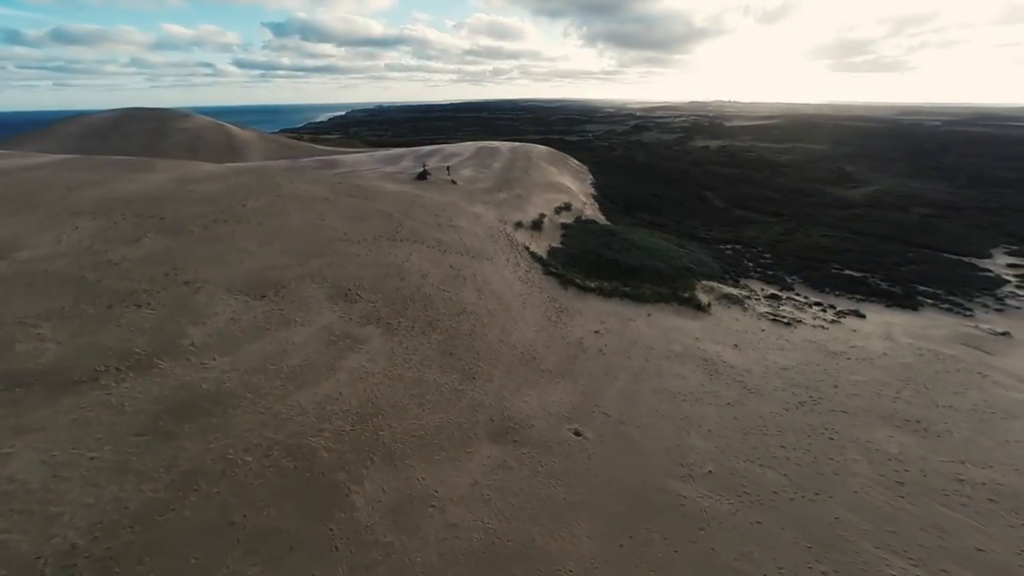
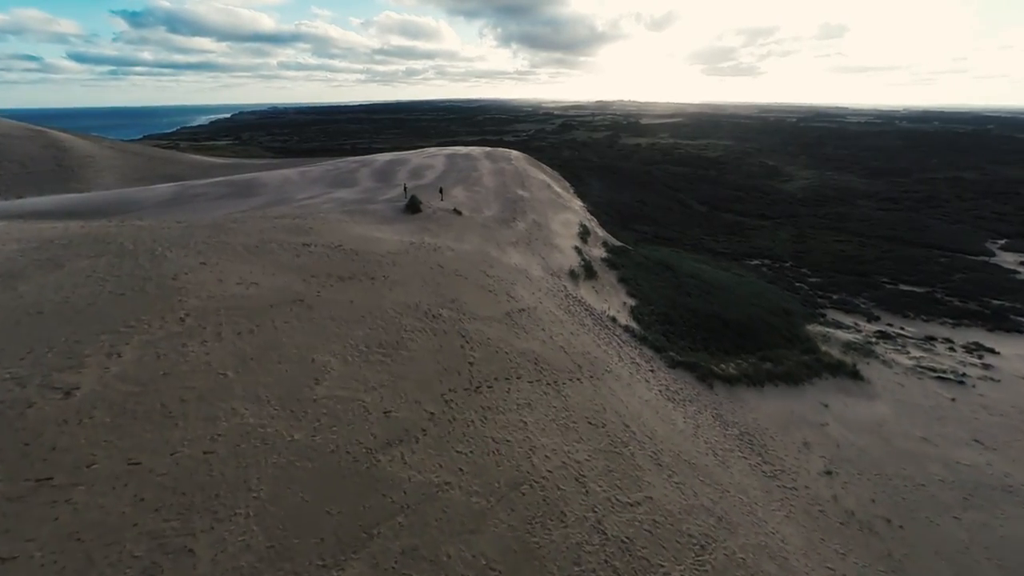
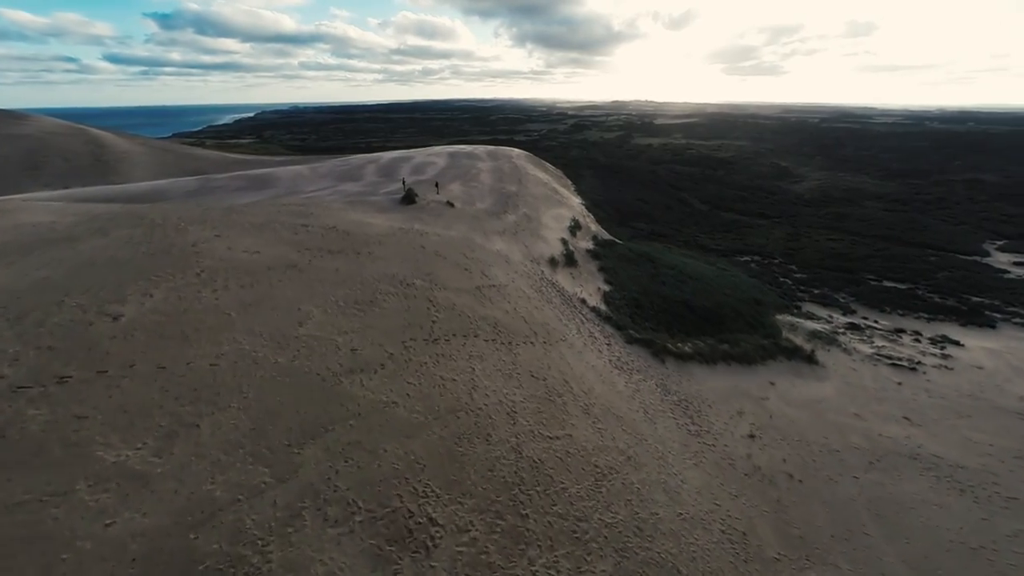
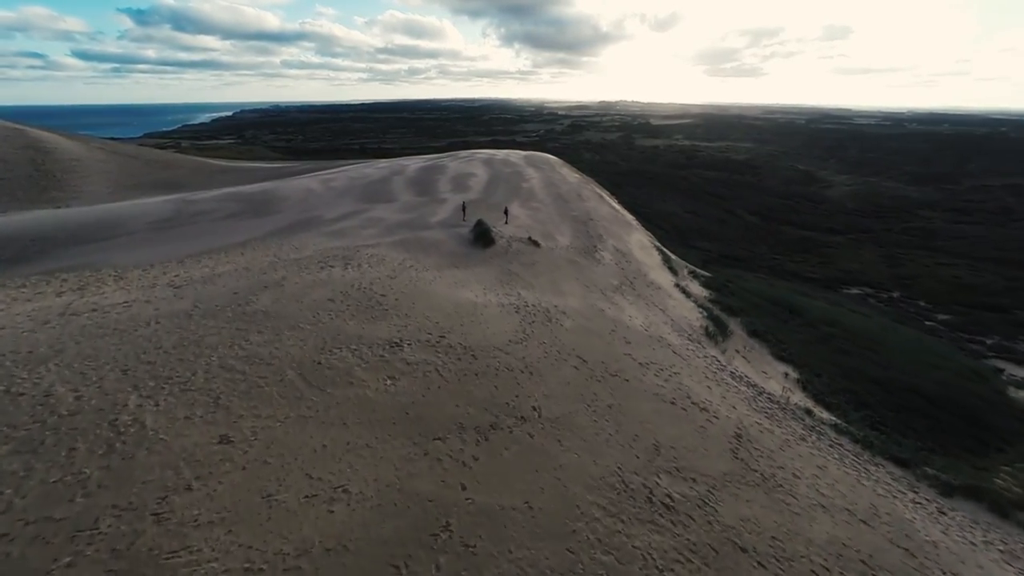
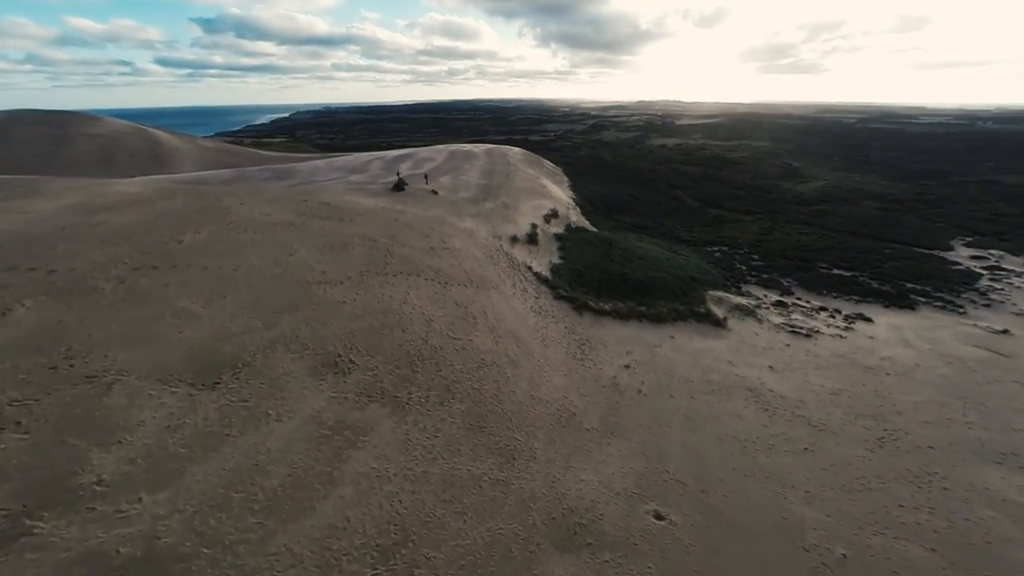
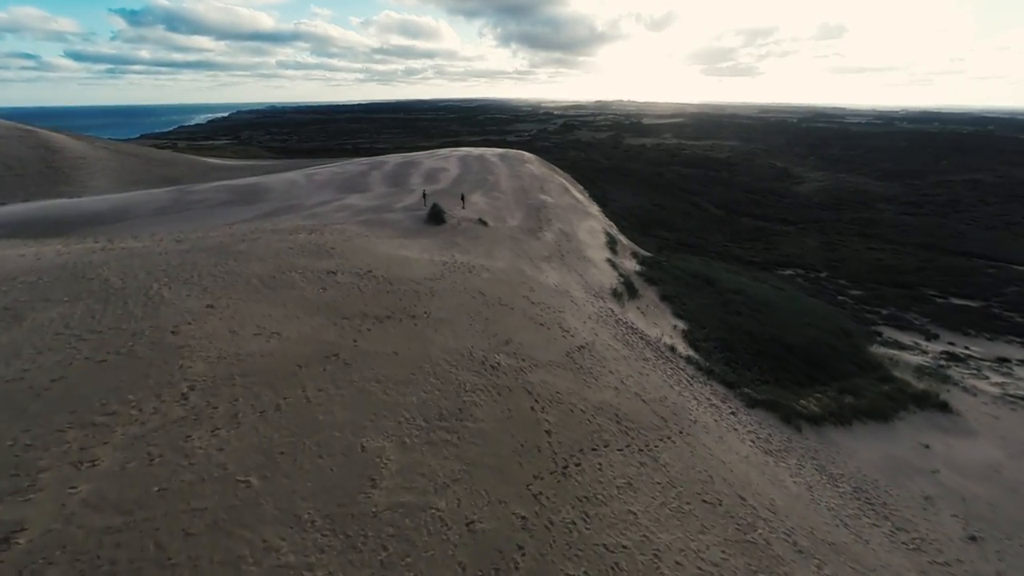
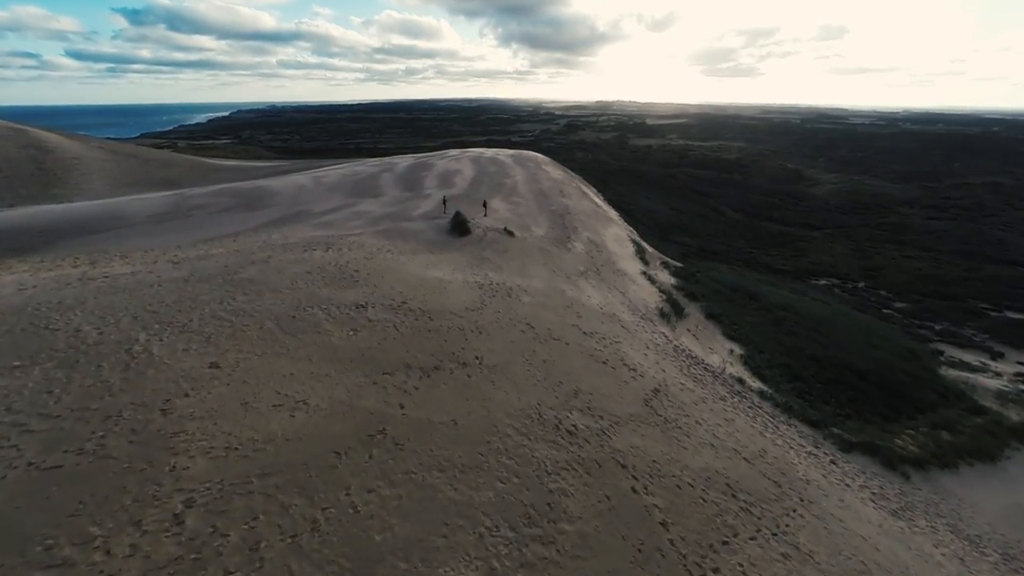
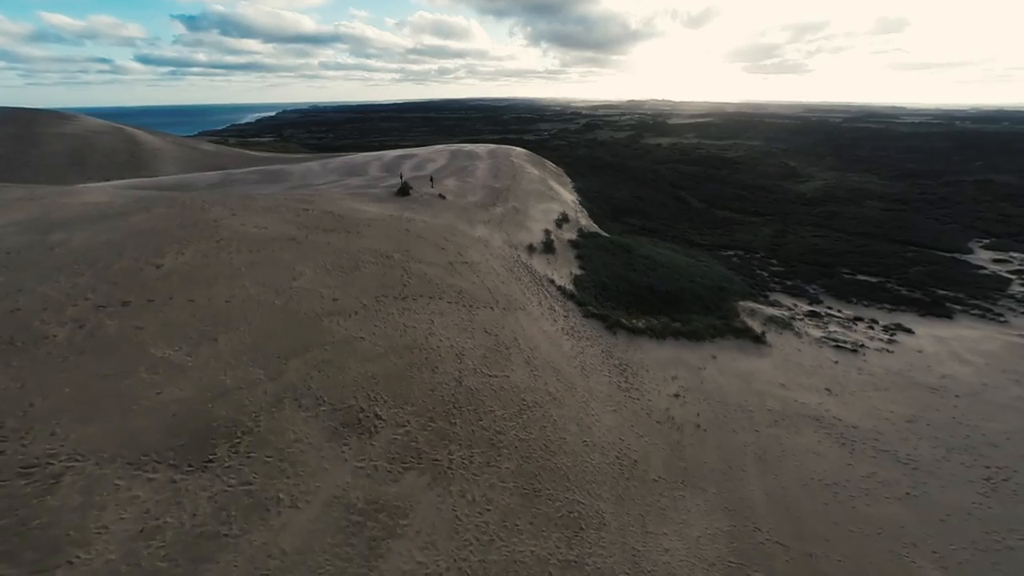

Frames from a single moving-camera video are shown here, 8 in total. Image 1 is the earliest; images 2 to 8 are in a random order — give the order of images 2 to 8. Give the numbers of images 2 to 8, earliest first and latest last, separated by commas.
5, 8, 3, 2, 6, 7, 4
